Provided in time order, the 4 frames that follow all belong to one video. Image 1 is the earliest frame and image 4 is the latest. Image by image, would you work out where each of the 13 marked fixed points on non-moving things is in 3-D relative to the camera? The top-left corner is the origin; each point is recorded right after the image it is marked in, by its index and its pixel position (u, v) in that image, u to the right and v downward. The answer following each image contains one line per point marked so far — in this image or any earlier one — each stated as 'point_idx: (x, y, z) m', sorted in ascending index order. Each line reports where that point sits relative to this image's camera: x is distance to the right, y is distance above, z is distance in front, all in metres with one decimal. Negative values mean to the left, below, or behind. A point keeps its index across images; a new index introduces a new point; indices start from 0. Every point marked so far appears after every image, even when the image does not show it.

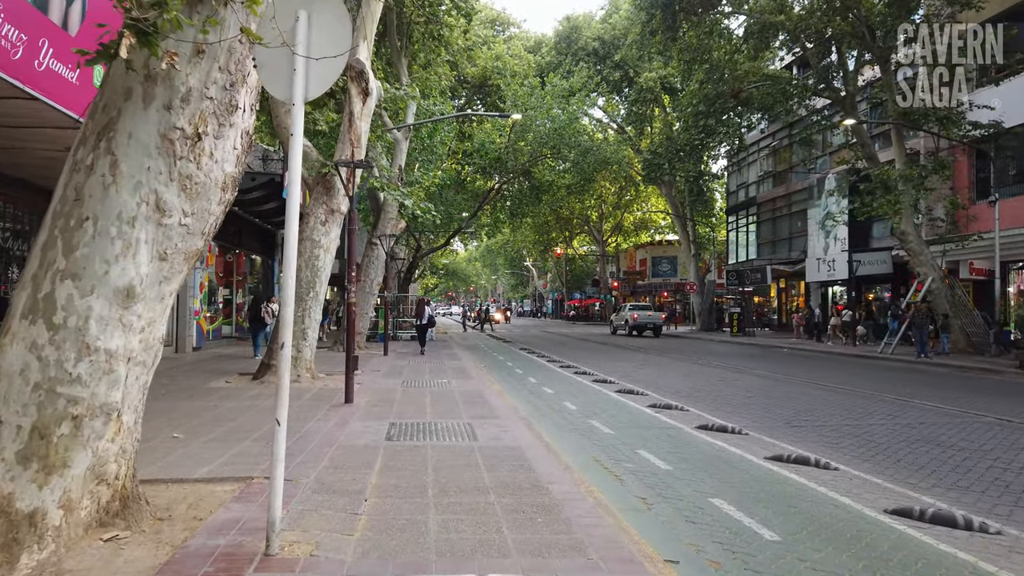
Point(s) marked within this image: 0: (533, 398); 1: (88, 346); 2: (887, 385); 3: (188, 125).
0: (+0.3, -1.7, +11.5) m
1: (-2.1, -0.3, +3.7) m
2: (+7.0, -1.8, +14.0) m
3: (-1.7, +0.8, +3.9) m
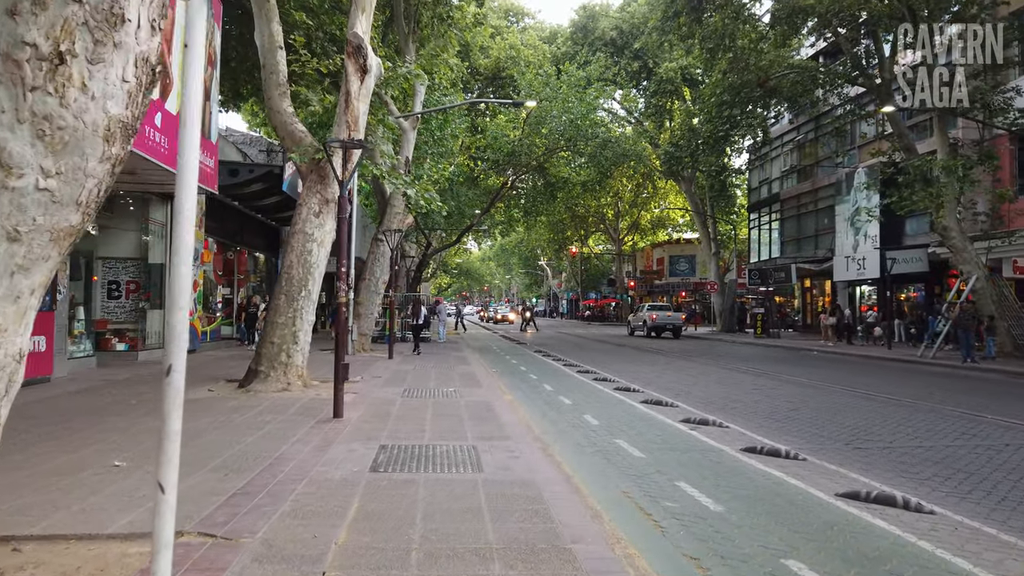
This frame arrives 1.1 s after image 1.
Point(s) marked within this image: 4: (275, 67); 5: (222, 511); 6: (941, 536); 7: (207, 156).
0: (+0.5, -1.7, +10.2) m
1: (-2.1, -0.3, +2.5) m
2: (+7.3, -1.8, +12.6) m
3: (-1.6, +0.9, +2.6) m
4: (-4.0, +3.7, +12.8) m
5: (-1.7, -1.3, +4.5) m
6: (+2.7, -1.6, +4.8) m
7: (-4.6, +2.0, +11.3) m
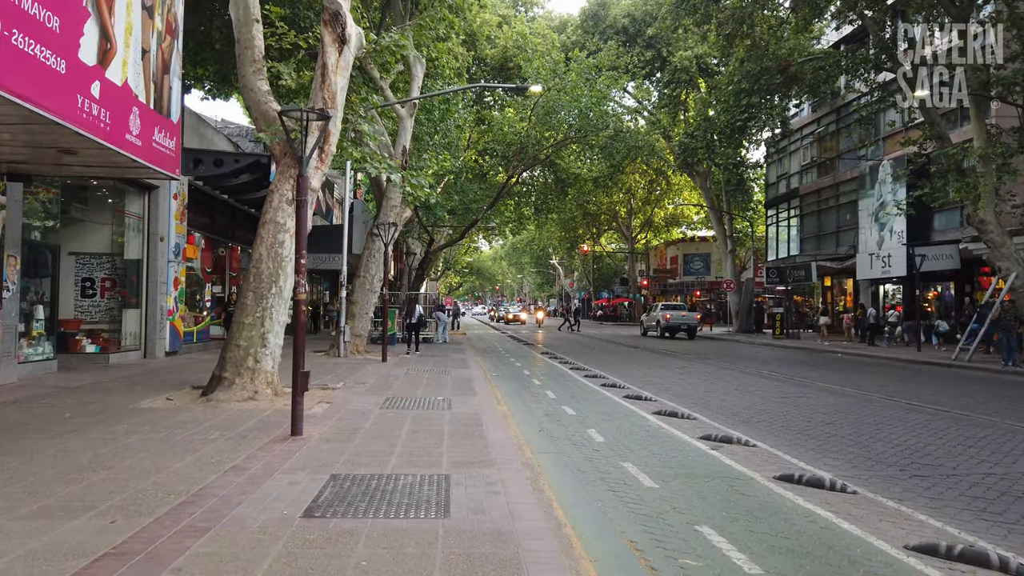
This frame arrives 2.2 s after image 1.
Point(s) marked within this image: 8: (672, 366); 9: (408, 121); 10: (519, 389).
0: (+0.4, -1.6, +9.0) m
1: (-2.3, -0.2, +1.2) m
2: (+7.2, -1.7, +11.2) m
3: (-1.8, +0.9, +1.4) m
4: (-4.0, +3.8, +11.6) m
5: (-1.9, -1.3, +3.2) m
6: (+2.6, -1.5, +3.5) m
7: (-4.7, +2.0, +10.1) m
8: (+3.9, -1.9, +18.7) m
9: (-2.6, +4.3, +19.1) m
10: (+0.1, -1.7, +12.8) m
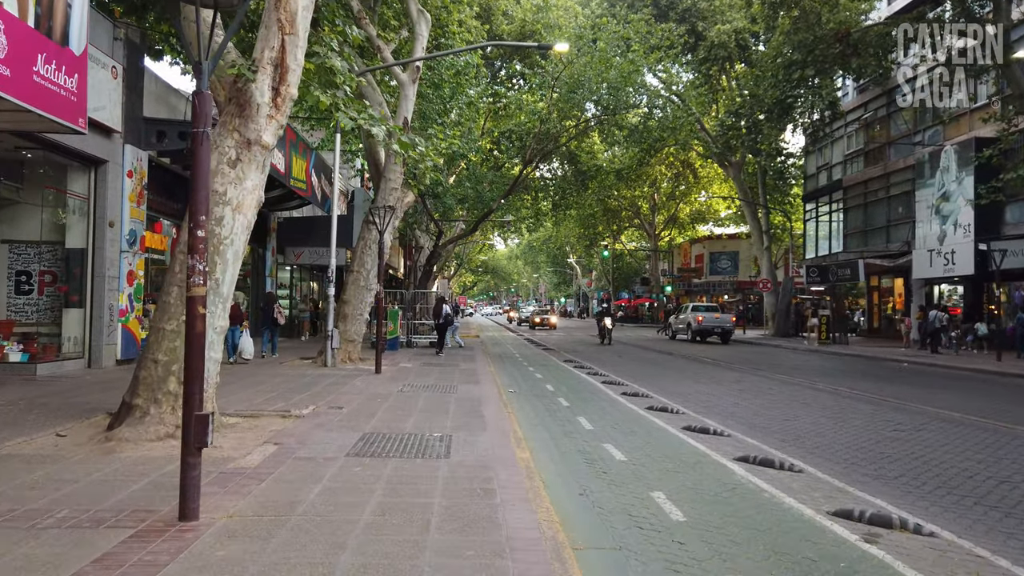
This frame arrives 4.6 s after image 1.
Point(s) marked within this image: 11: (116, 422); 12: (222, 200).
0: (+0.7, -1.6, +6.1) m
1: (-2.2, -0.2, -1.6) m
2: (+7.5, -1.7, +8.2) m
3: (-1.8, +1.0, -1.4) m
4: (-3.7, +3.9, +8.8) m
5: (-1.8, -1.2, +0.4) m
6: (+2.7, -1.5, +0.5) m
7: (-4.4, +2.1, +7.3) m
8: (+4.4, -1.9, +15.8) m
9: (-2.2, +4.3, +16.3) m
10: (+0.4, -1.7, +9.9) m
11: (-3.8, -1.3, +7.1) m
12: (-2.9, +0.9, +7.3) m
